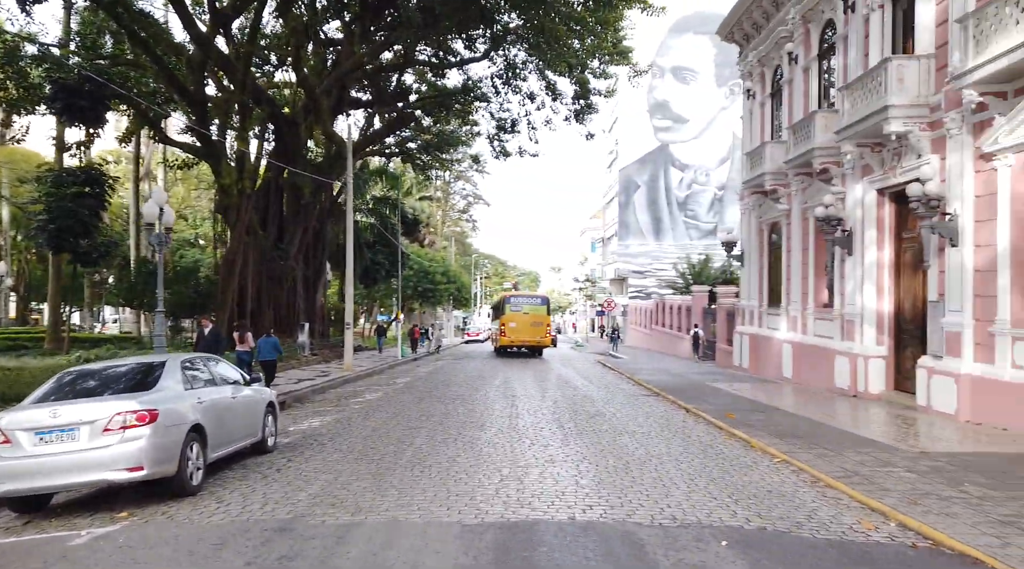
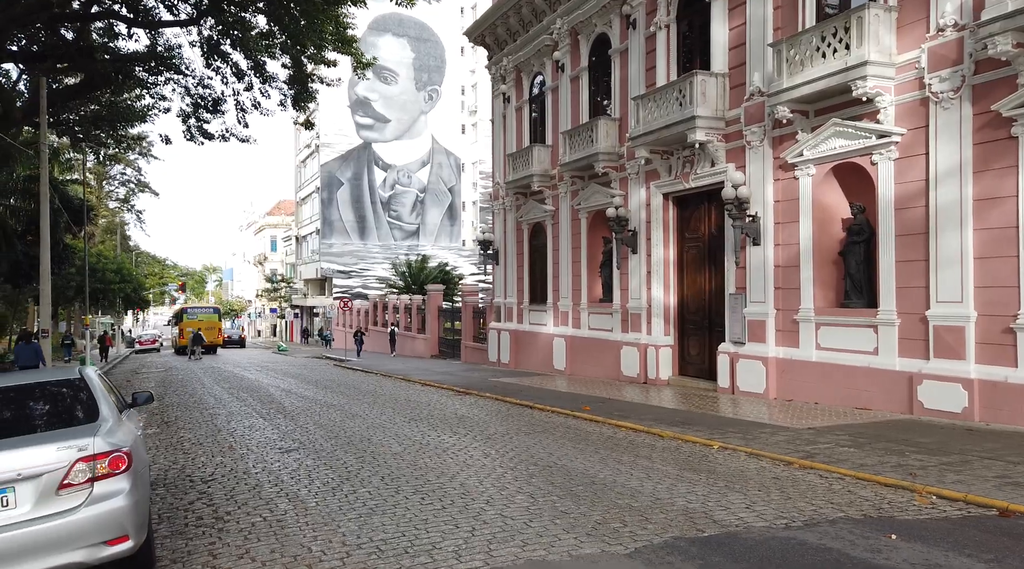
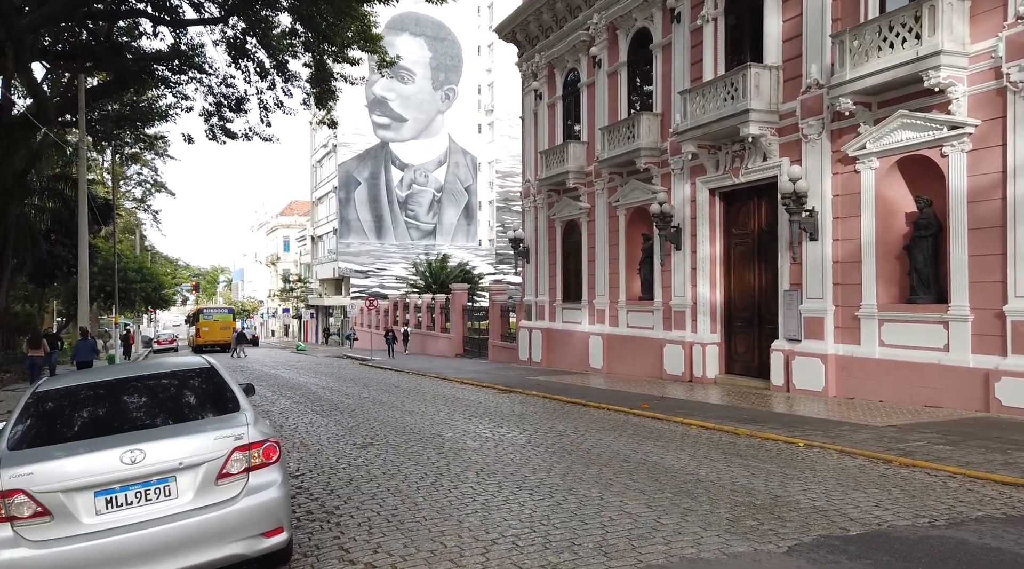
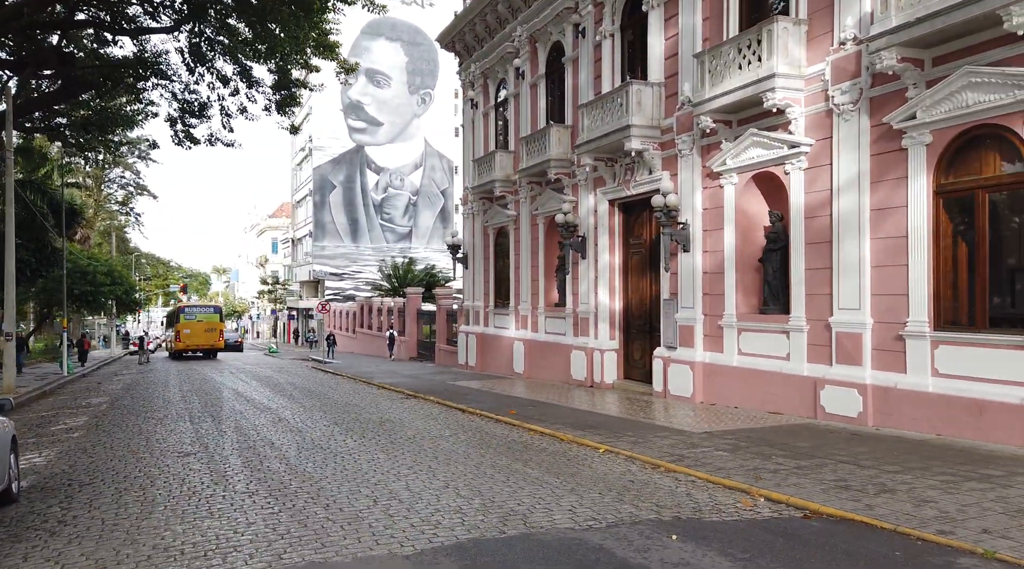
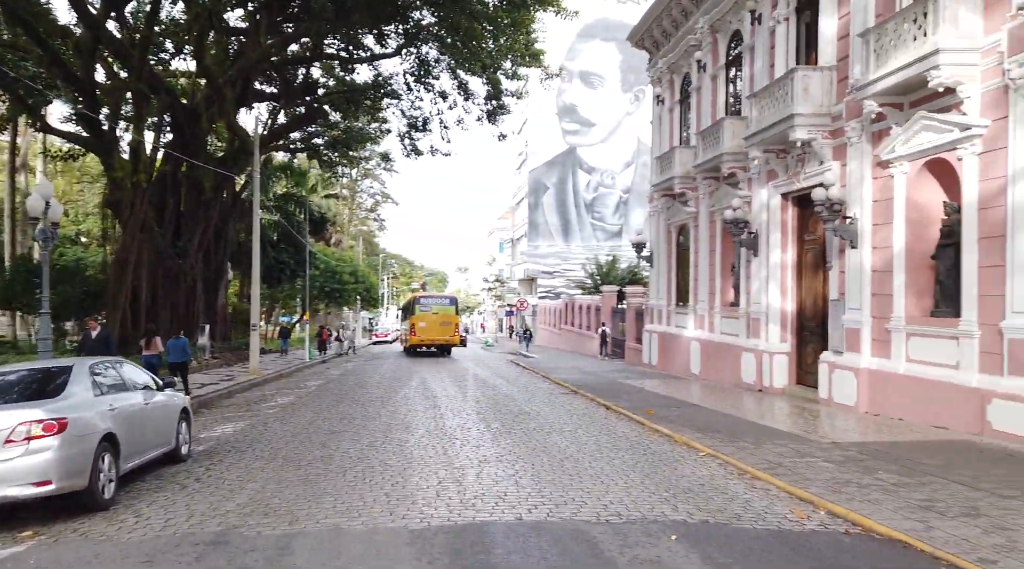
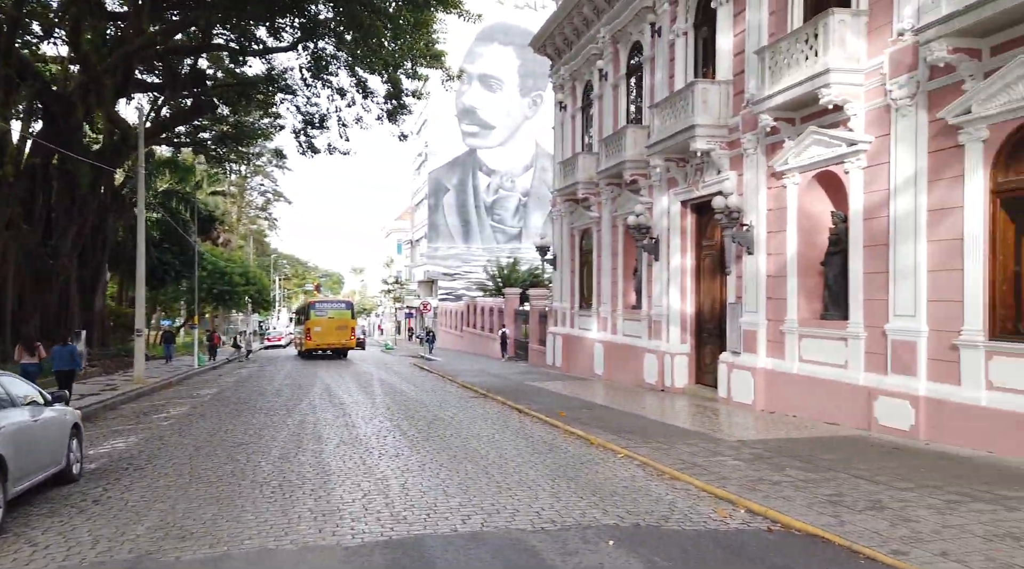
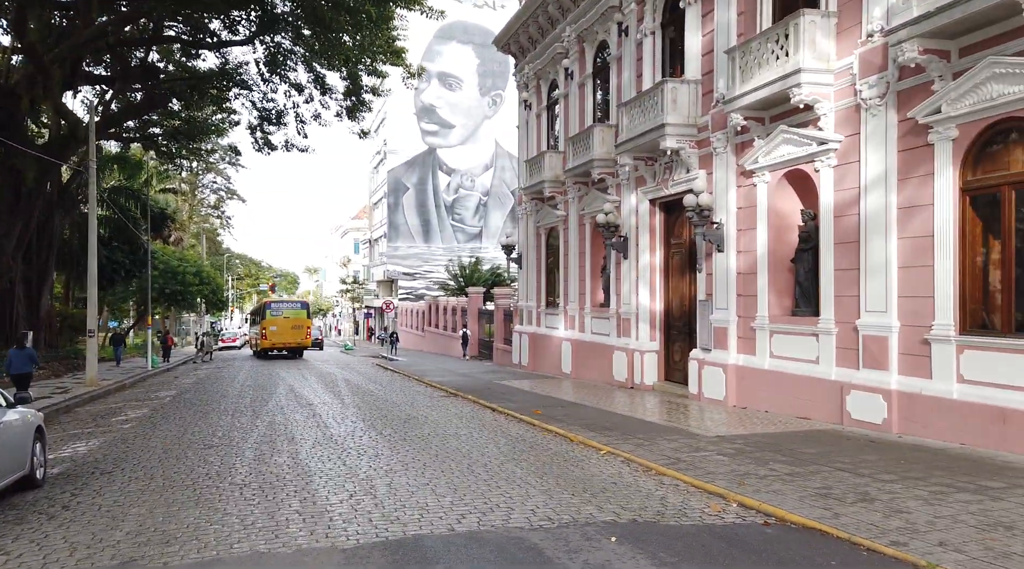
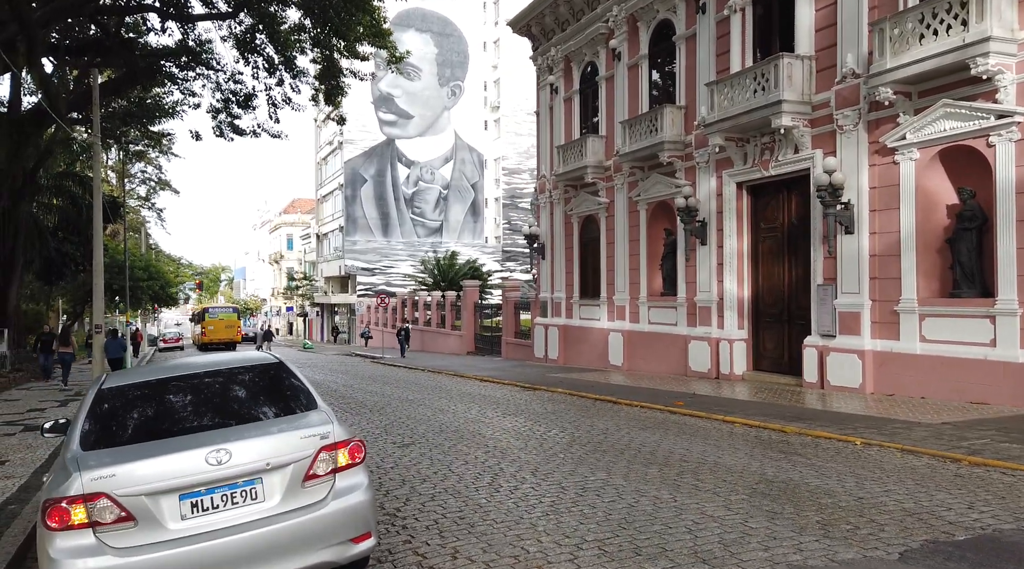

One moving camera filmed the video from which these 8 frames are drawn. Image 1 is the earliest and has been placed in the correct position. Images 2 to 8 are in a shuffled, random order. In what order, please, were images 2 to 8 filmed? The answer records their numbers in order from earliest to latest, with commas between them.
5, 6, 7, 4, 2, 3, 8
